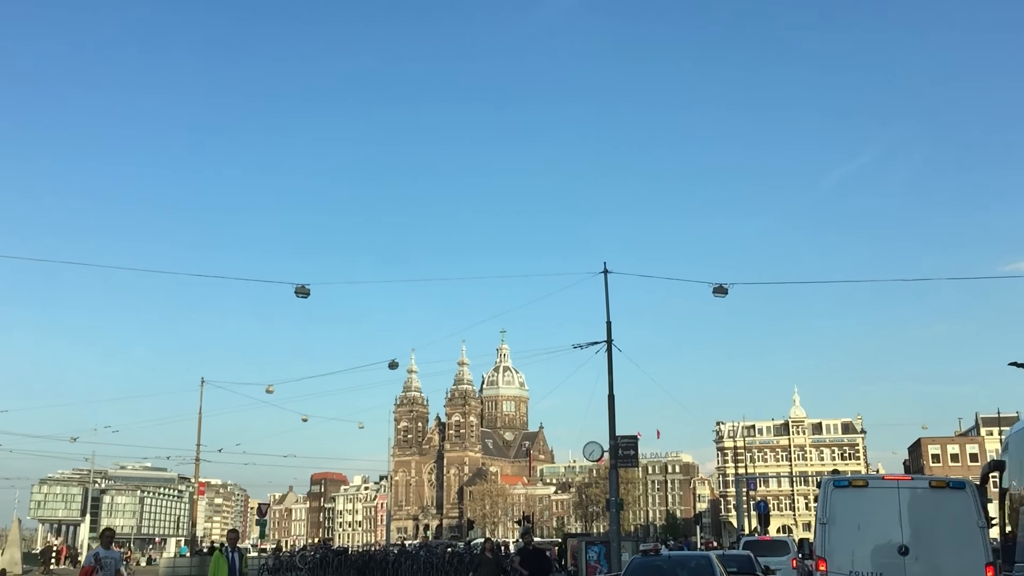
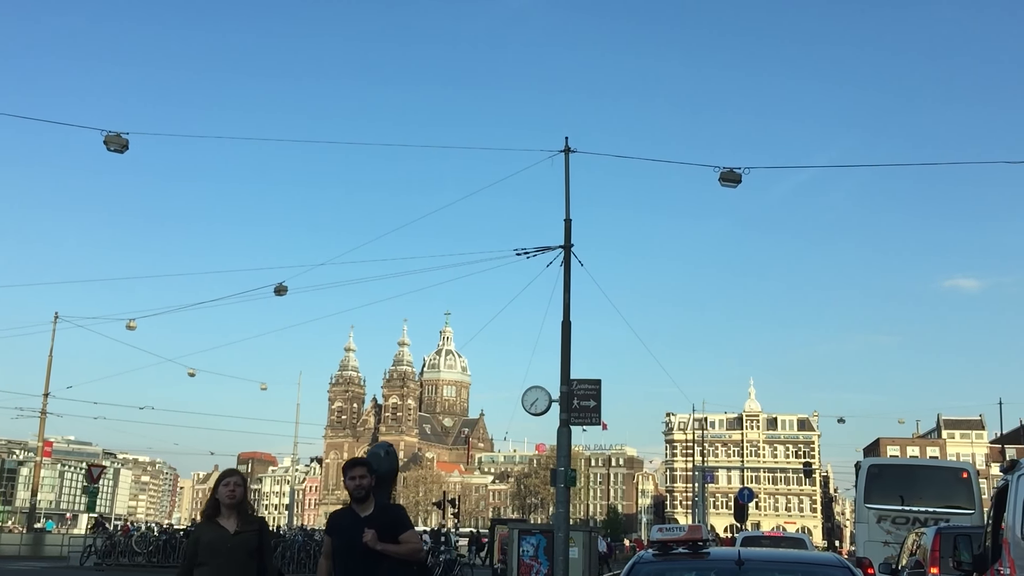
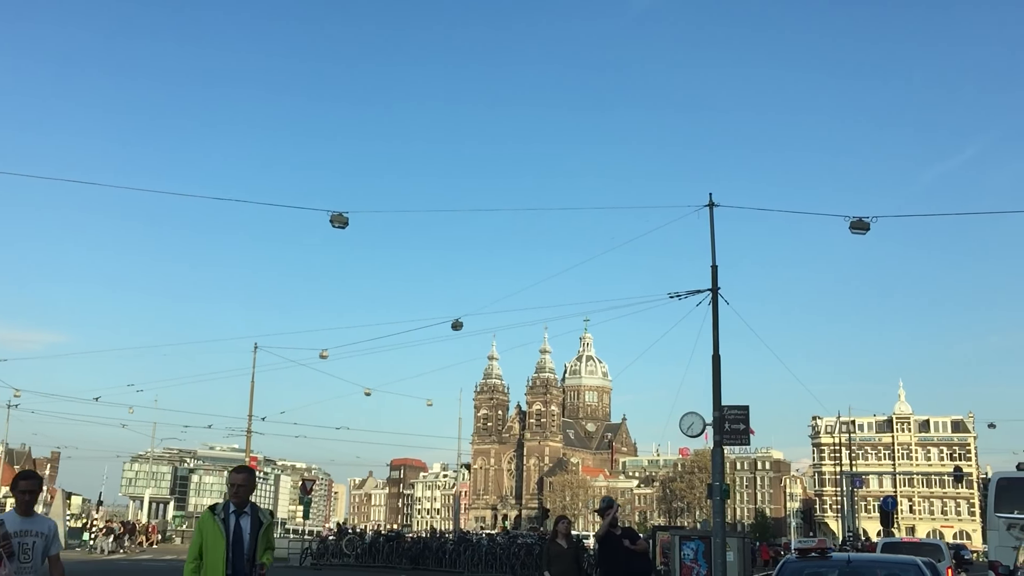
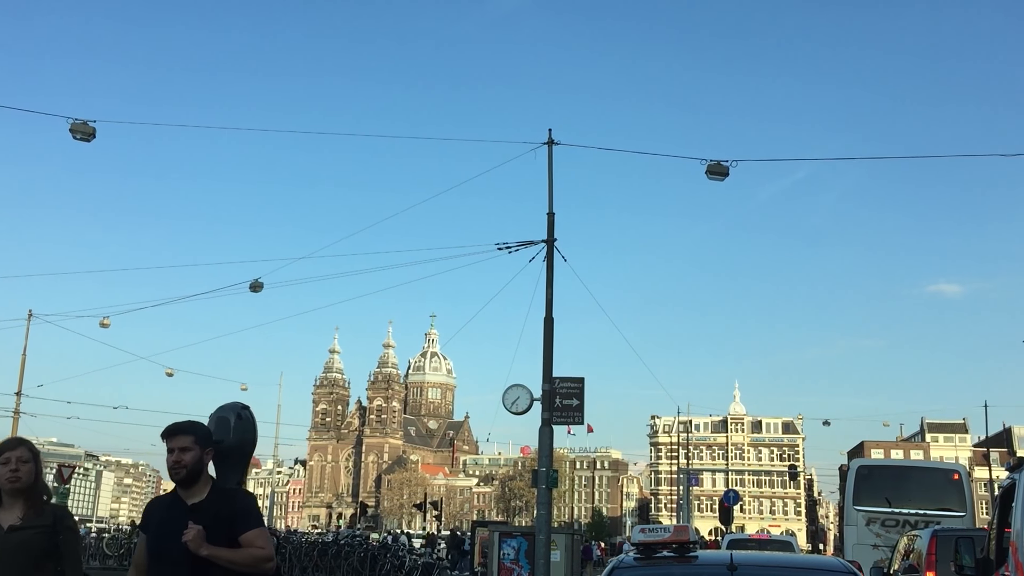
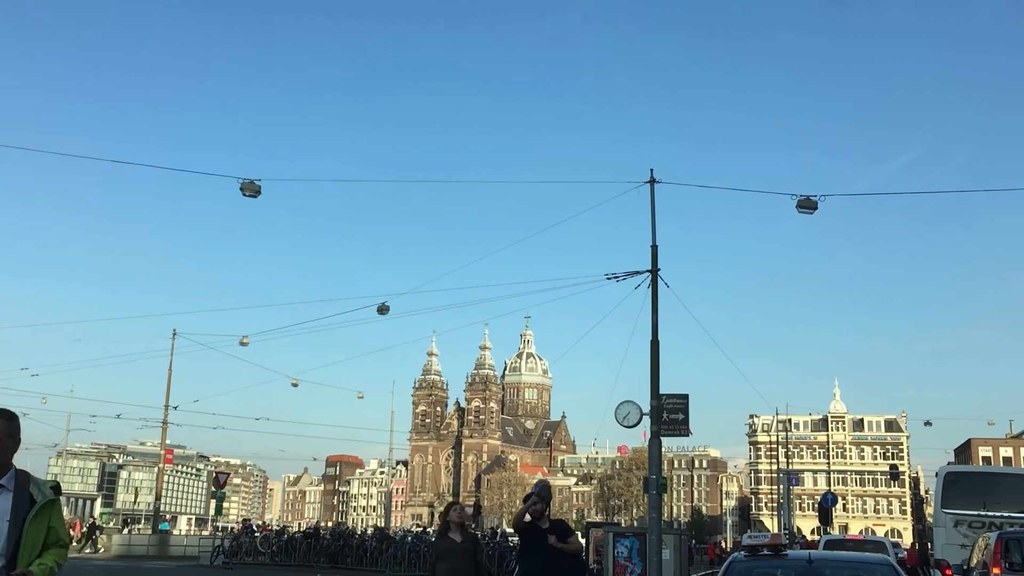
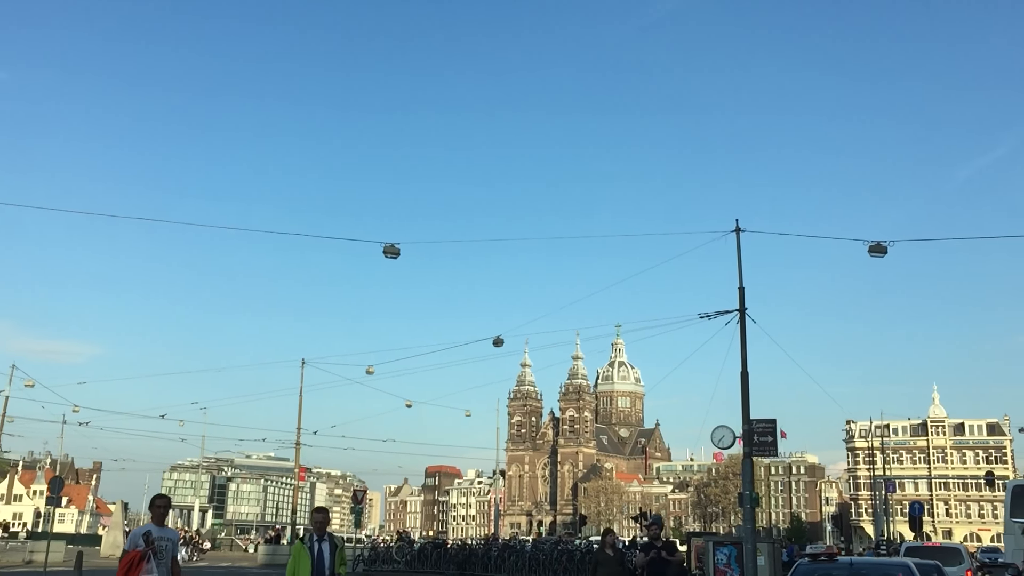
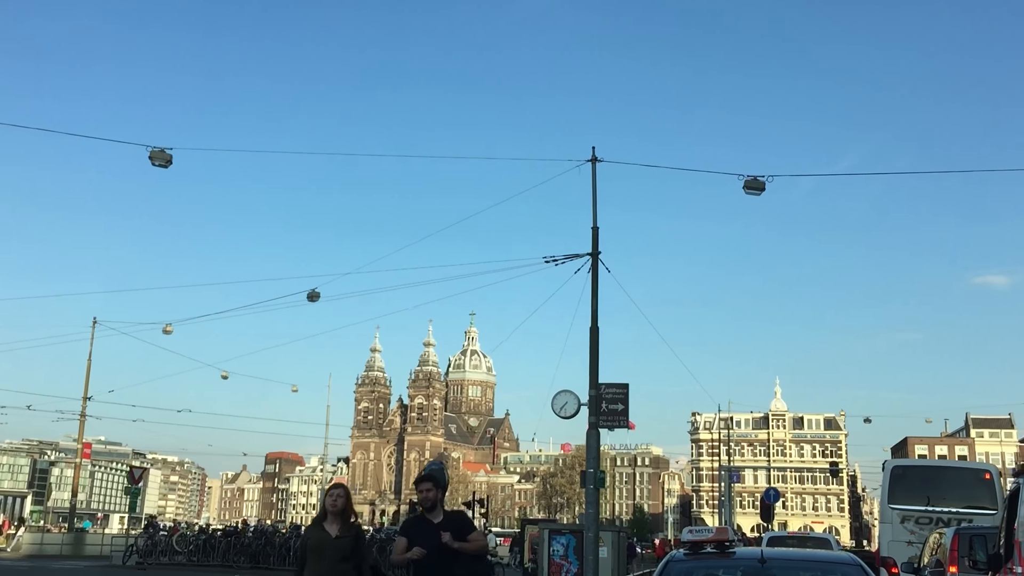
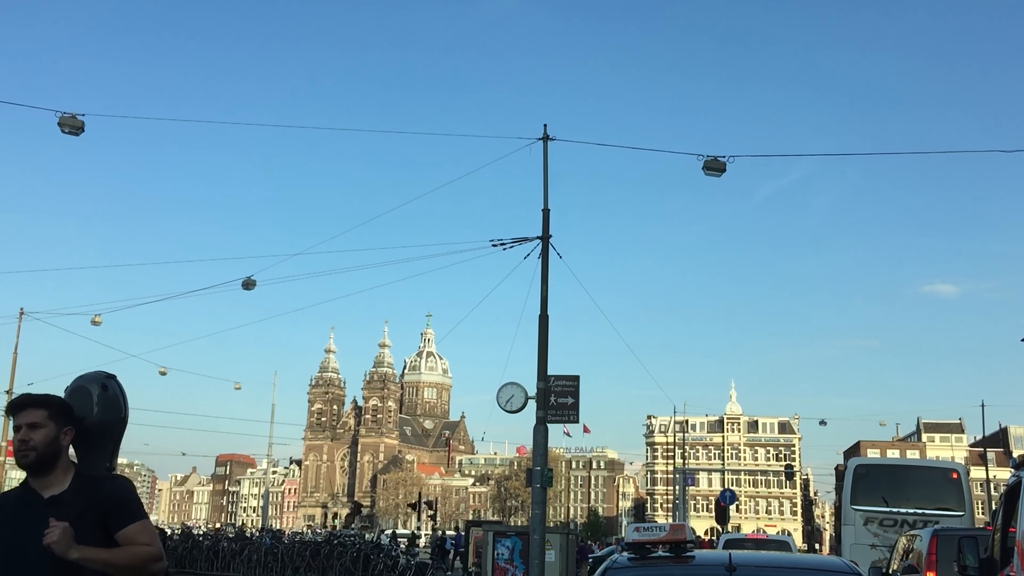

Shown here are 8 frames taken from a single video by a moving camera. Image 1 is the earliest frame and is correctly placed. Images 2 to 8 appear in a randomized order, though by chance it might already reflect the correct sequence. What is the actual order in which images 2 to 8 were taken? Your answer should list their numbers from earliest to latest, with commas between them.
6, 3, 5, 7, 2, 4, 8
